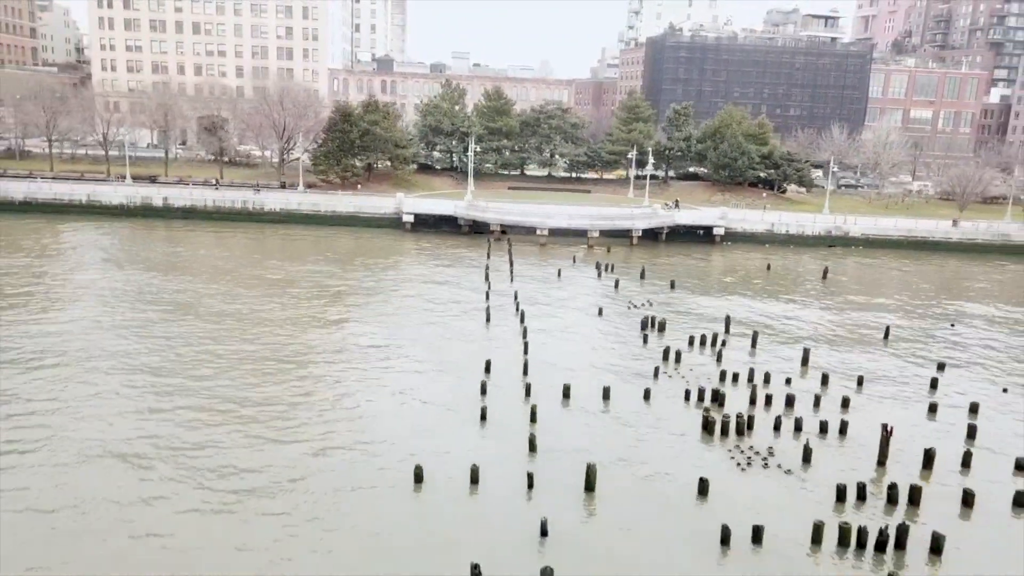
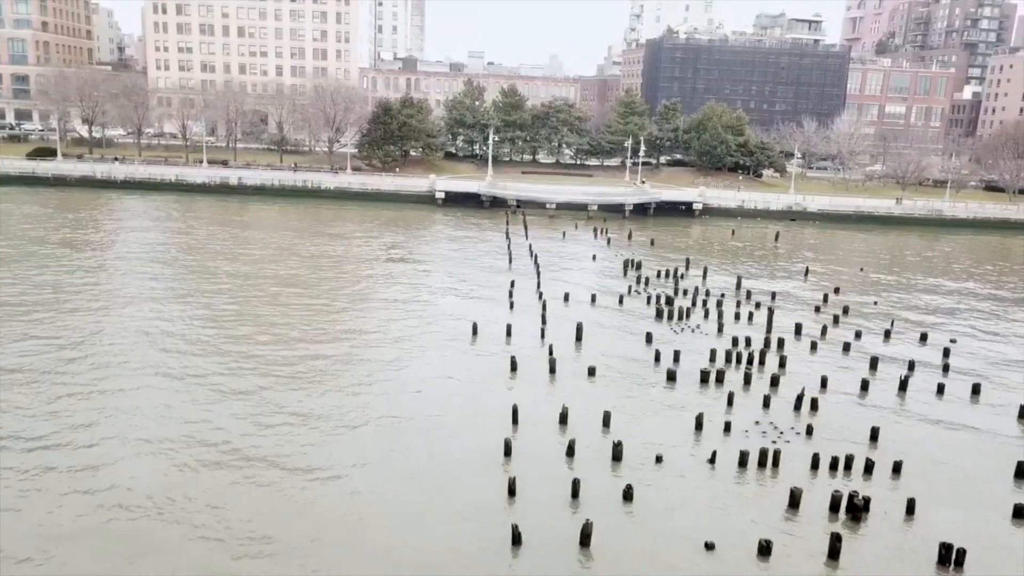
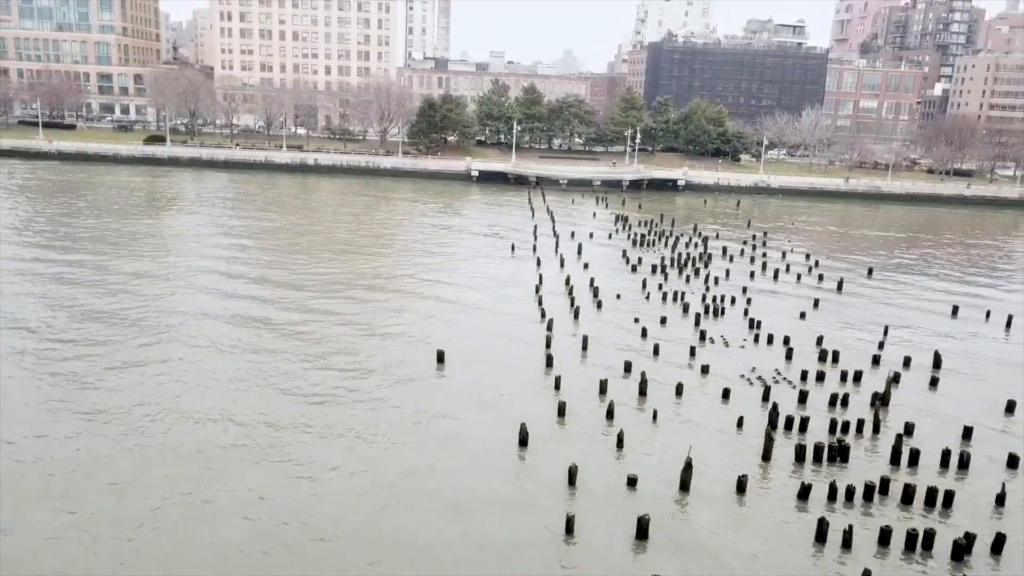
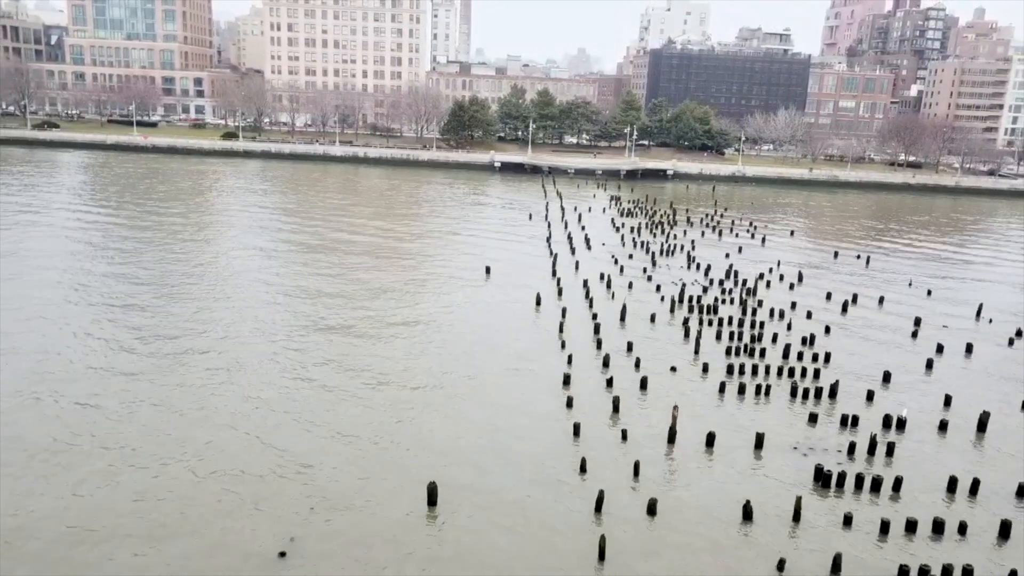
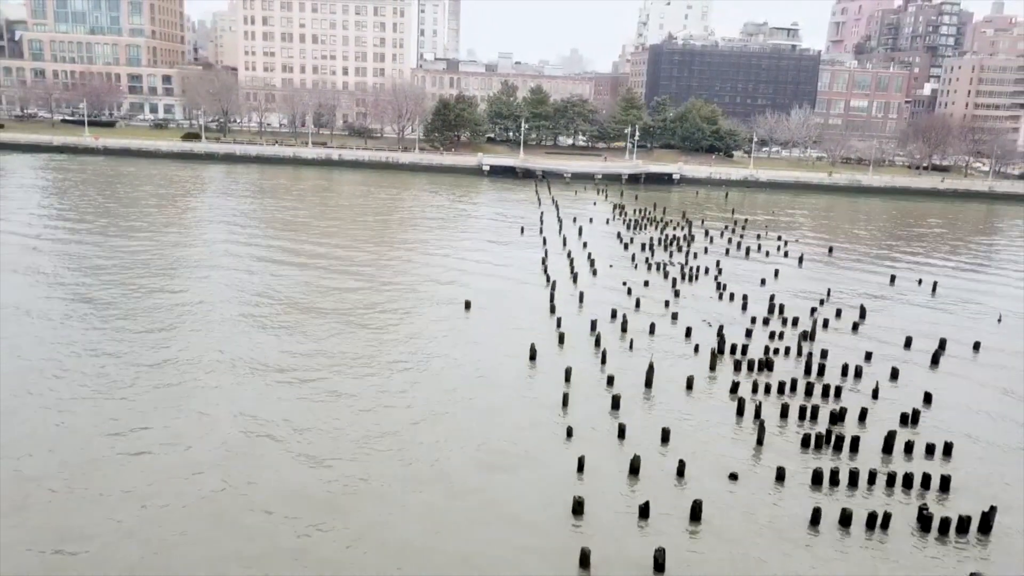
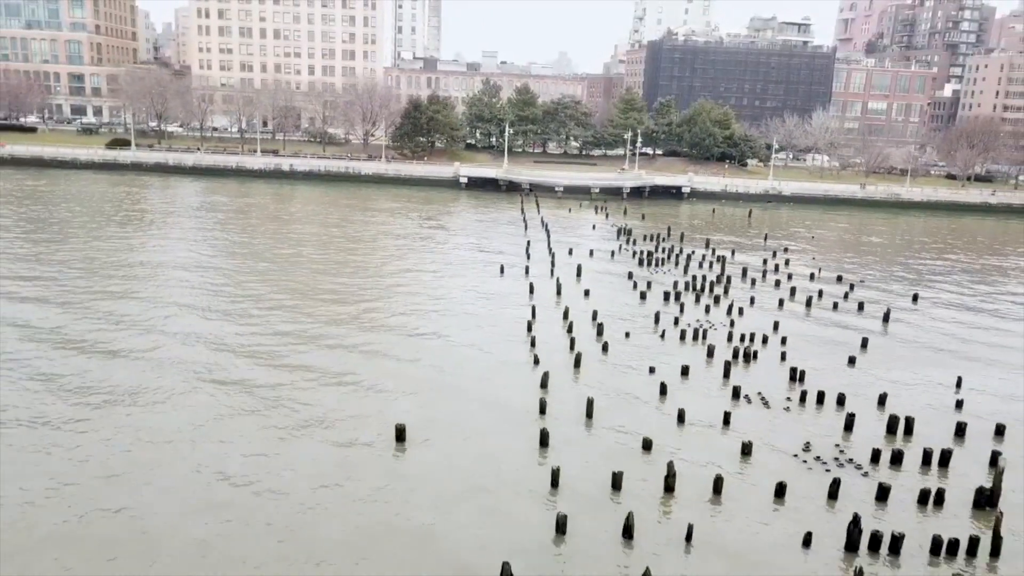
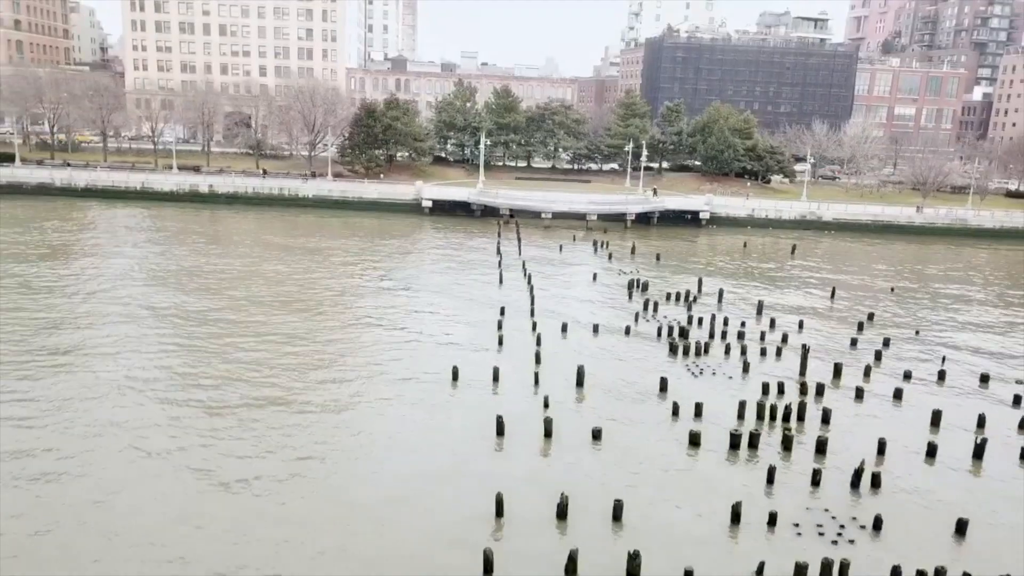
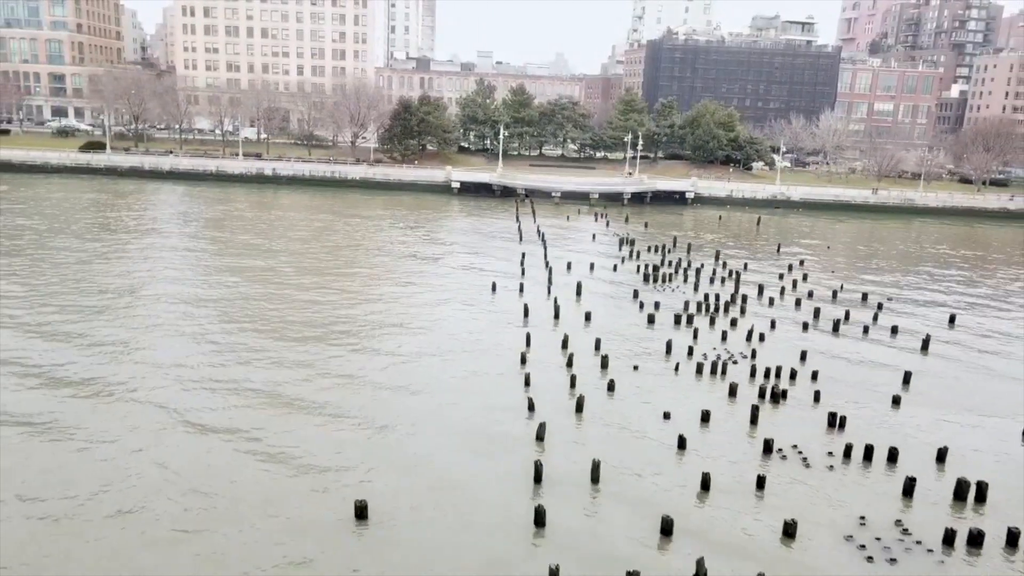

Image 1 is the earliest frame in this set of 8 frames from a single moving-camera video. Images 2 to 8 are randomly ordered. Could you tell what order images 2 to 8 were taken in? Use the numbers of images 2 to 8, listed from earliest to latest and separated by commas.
7, 2, 8, 6, 3, 5, 4
